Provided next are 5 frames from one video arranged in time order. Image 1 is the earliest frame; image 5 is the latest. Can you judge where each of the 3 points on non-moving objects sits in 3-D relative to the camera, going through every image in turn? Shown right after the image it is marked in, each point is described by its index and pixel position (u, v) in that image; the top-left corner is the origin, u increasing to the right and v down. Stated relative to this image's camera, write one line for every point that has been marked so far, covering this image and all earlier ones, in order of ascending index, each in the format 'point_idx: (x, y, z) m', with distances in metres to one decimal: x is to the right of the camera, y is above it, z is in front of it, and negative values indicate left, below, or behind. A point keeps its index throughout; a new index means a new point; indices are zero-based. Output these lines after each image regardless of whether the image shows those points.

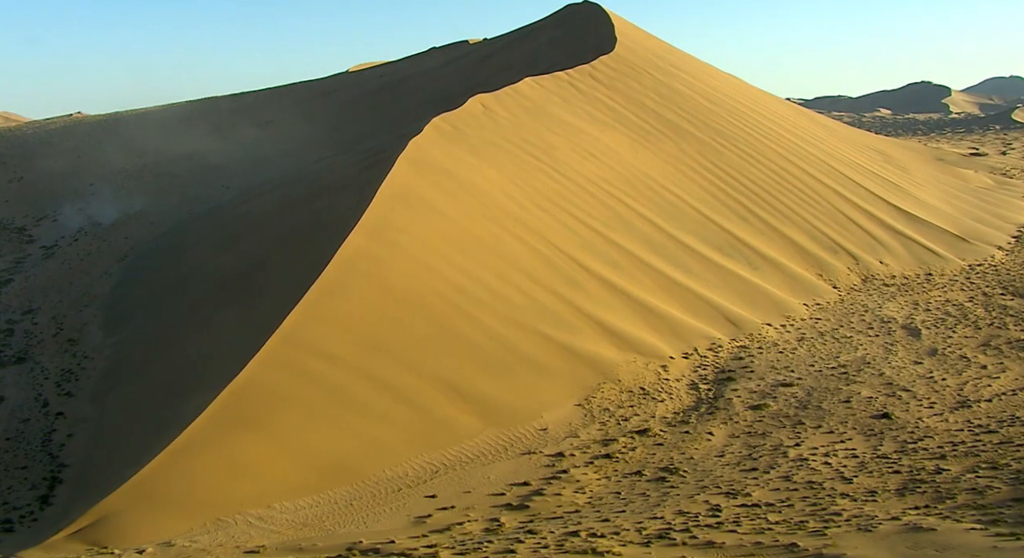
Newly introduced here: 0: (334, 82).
0: (-3.3, +3.6, +18.1) m
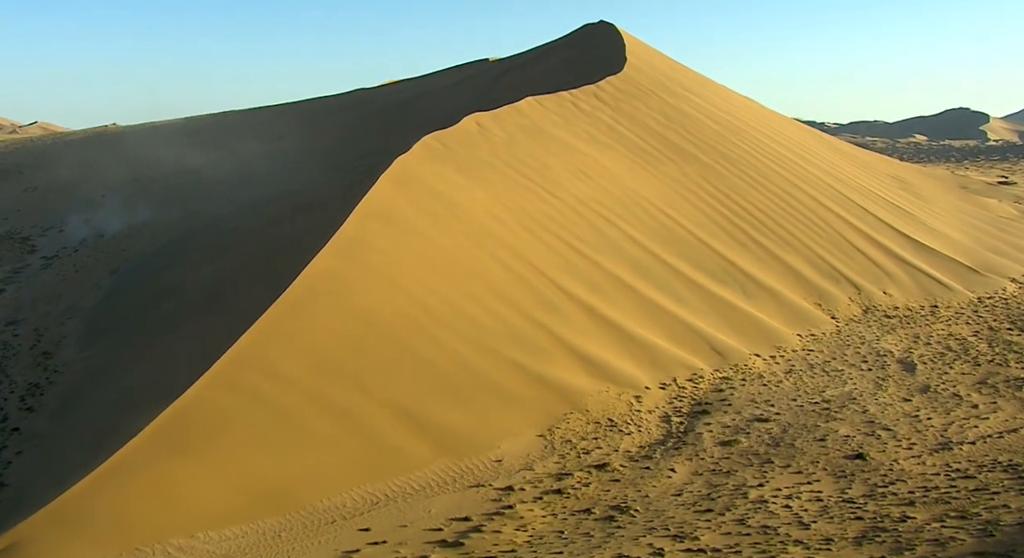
0: (-3.0, +3.3, +18.1) m
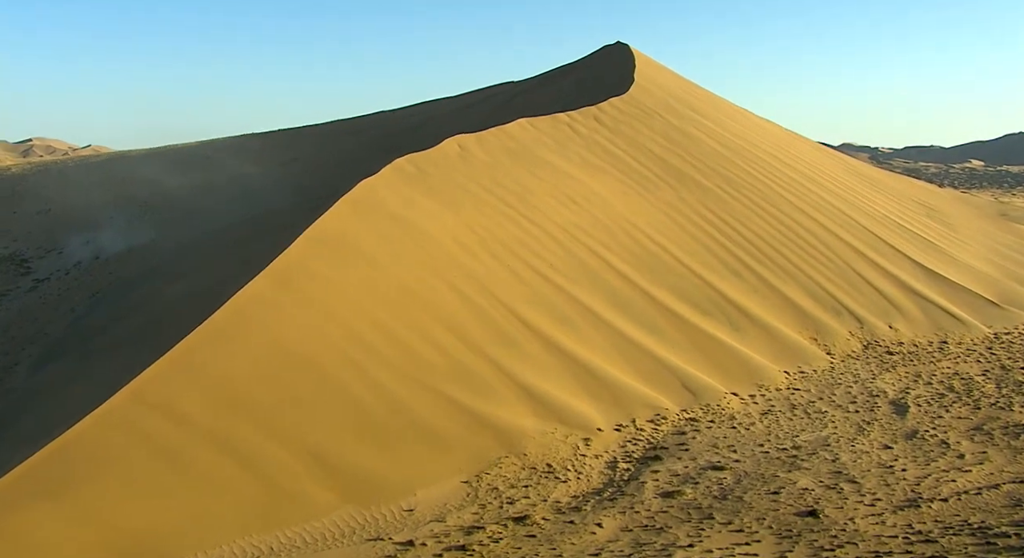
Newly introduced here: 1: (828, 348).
0: (-2.7, +2.9, +17.9) m
1: (+2.8, -0.6, +8.7) m
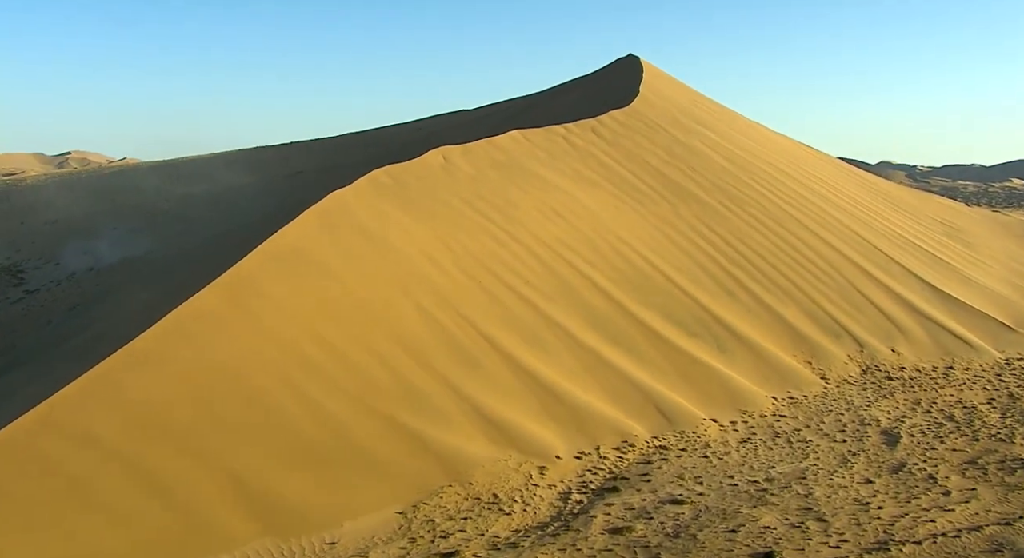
0: (-2.5, +2.6, +17.7) m
1: (+2.6, -0.8, +8.3) m
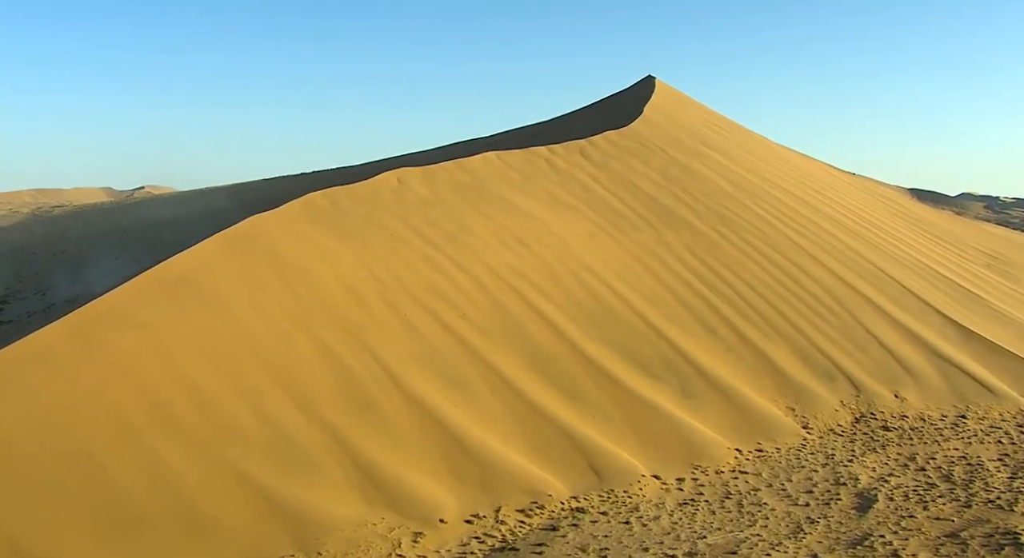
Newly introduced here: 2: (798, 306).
0: (-2.2, +2.0, +17.1) m
1: (+2.2, -1.0, +7.2) m
2: (+2.6, -0.3, +8.8) m
